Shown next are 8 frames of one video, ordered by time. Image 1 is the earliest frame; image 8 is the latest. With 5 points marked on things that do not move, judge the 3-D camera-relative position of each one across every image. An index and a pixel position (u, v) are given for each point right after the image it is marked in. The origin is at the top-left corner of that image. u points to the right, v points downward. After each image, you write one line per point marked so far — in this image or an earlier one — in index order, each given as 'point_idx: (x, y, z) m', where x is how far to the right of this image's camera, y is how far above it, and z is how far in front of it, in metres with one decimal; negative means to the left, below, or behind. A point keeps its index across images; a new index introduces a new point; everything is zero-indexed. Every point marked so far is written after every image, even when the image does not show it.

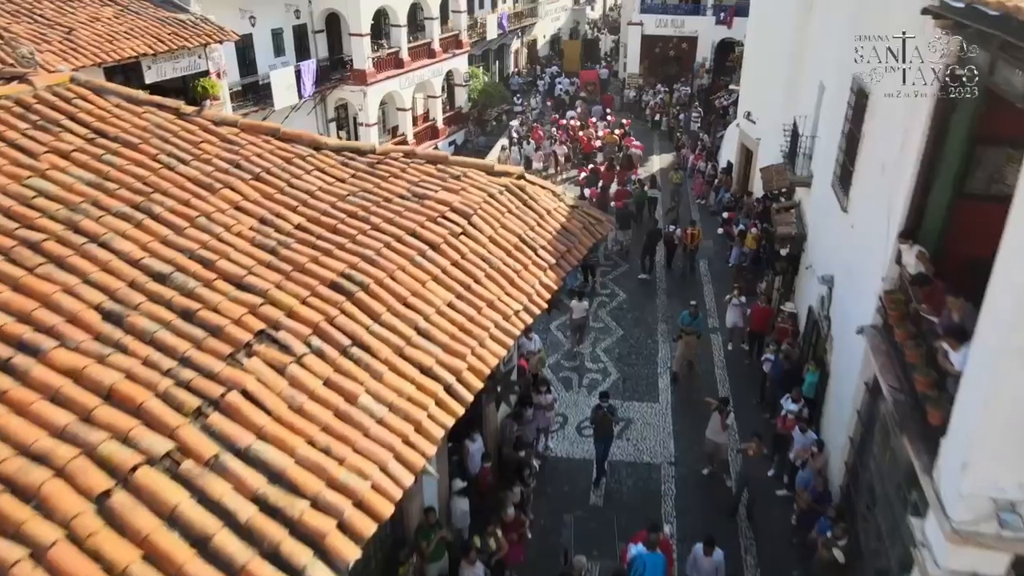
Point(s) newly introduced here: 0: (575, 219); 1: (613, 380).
0: (+0.9, +1.0, +10.9) m
1: (+2.1, -2.0, +15.6) m
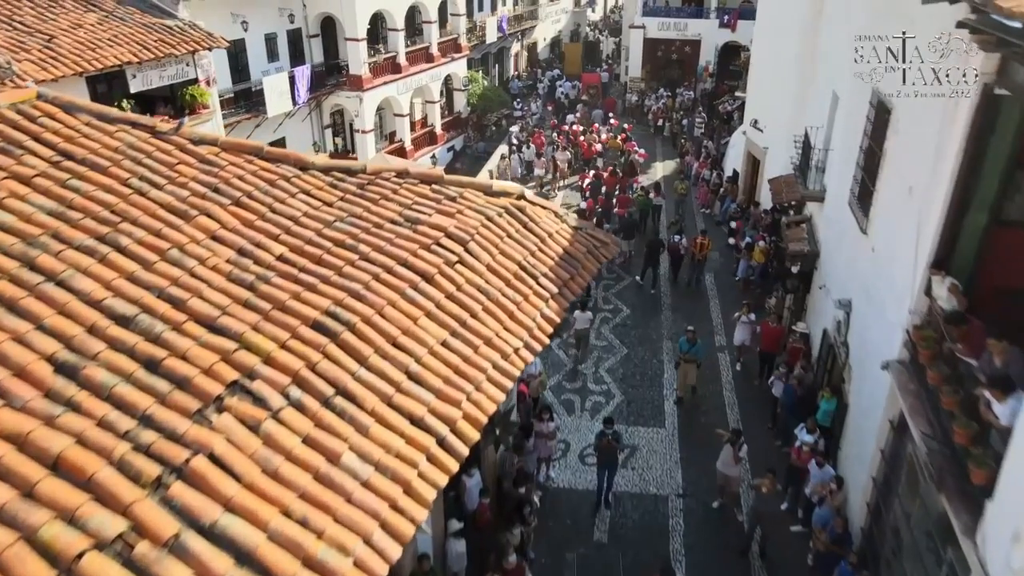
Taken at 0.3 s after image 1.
0: (+0.9, +0.6, +10.3) m
1: (+2.1, -2.3, +14.9) m
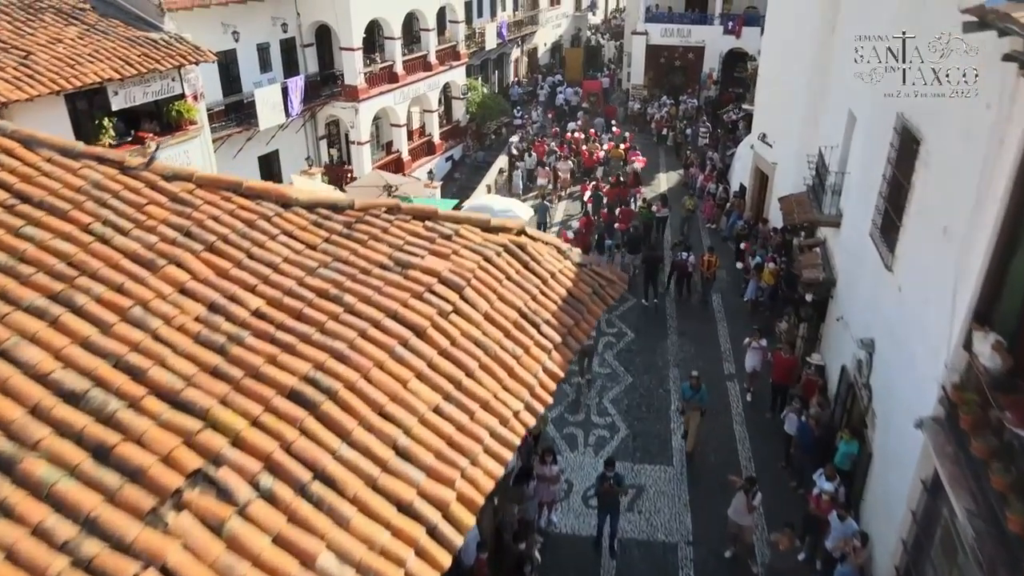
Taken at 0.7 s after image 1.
0: (+0.9, +0.1, +9.5) m
1: (+2.1, -2.9, +14.2) m
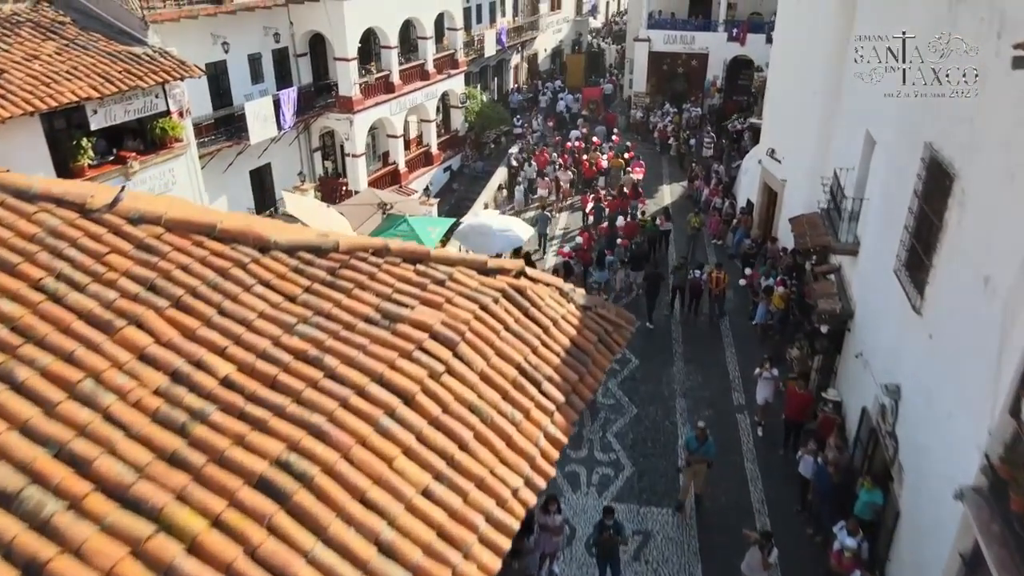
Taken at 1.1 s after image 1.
0: (+0.9, -0.5, +8.8) m
1: (+2.1, -3.5, +13.5) m
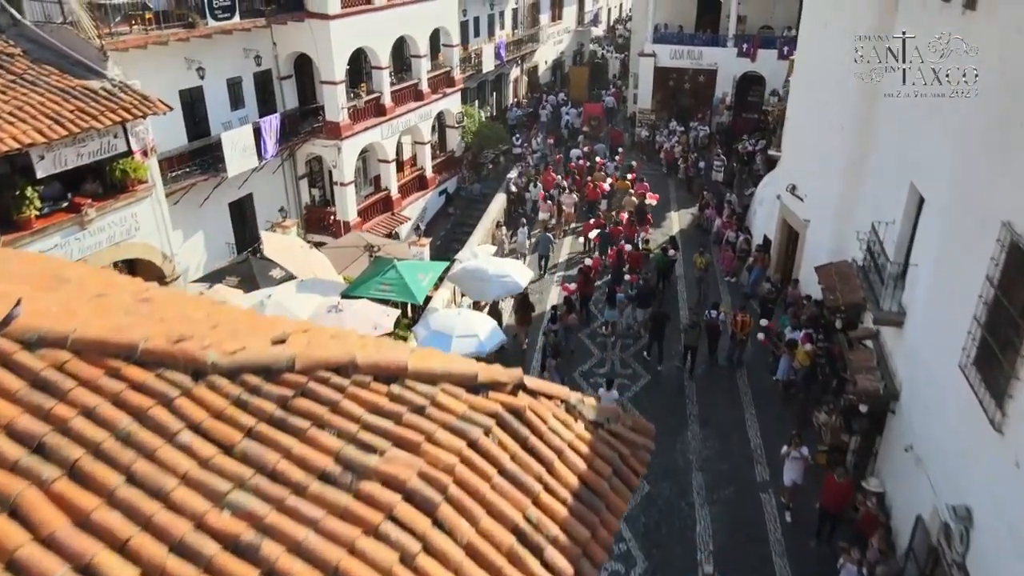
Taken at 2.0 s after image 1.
0: (+0.9, -1.6, +7.2) m
1: (+2.1, -4.6, +11.9) m
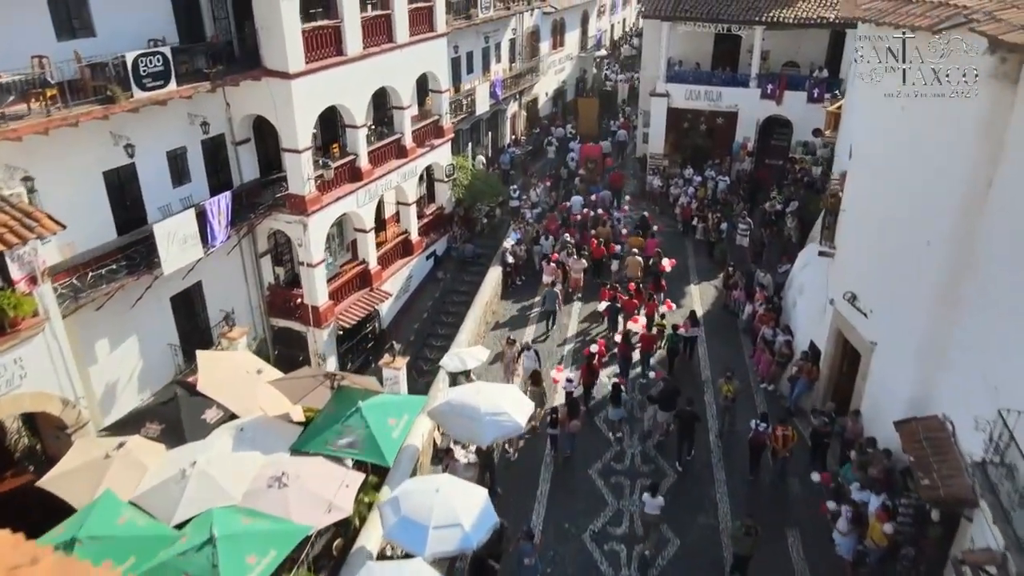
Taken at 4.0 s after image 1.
0: (+0.8, -4.3, +3.8) m
1: (+2.0, -7.3, +8.5) m
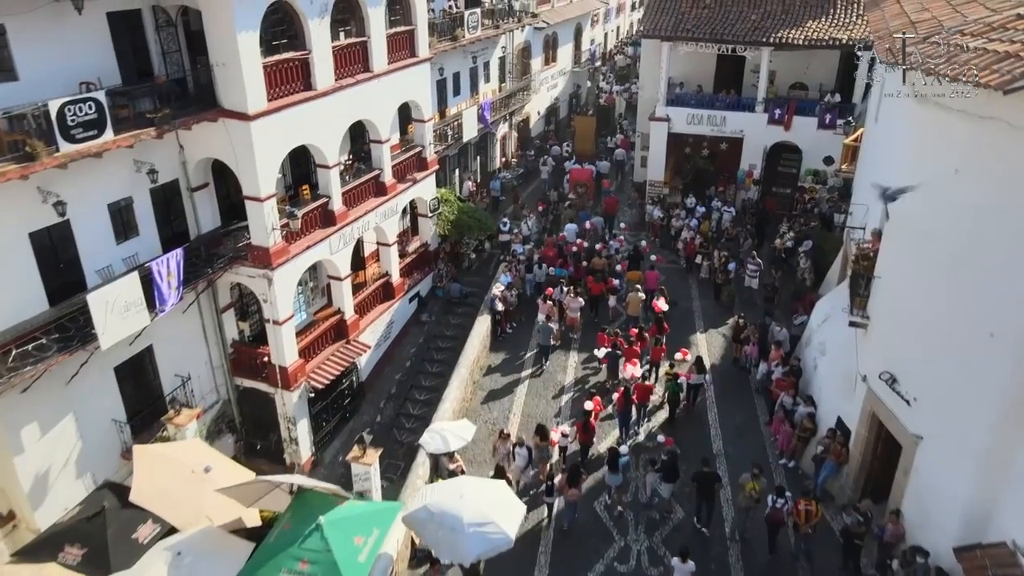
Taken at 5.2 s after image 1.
0: (+0.7, -5.7, +1.8) m
1: (+1.9, -8.7, +6.5) m
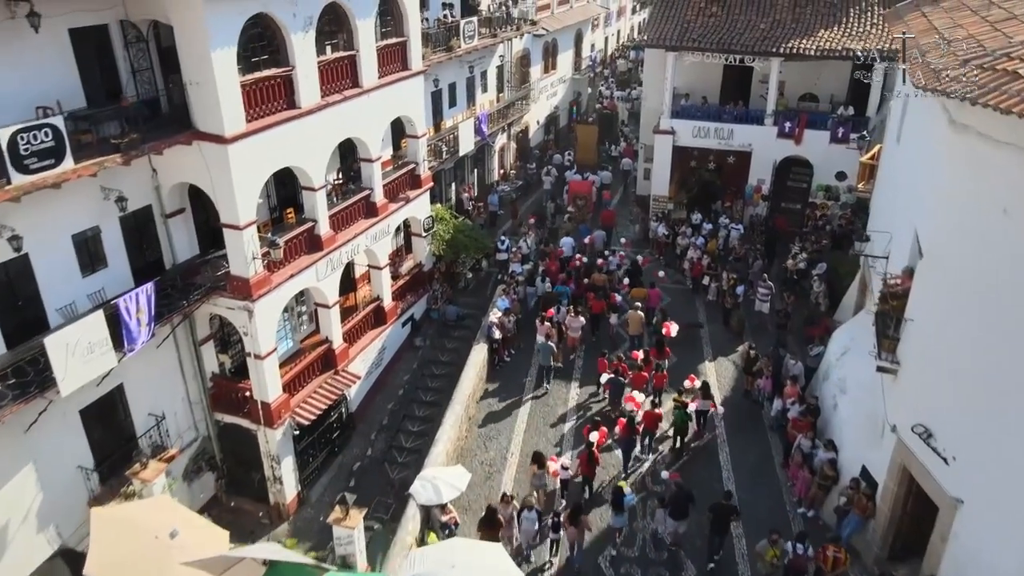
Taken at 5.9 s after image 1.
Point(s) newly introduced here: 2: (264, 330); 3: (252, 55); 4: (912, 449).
0: (+0.7, -6.4, +0.6) m
1: (+1.8, -9.5, +5.3) m
2: (-5.7, -0.9, +16.8) m
3: (-5.7, +5.2, +16.3) m
4: (+6.6, -2.7, +12.1) m
